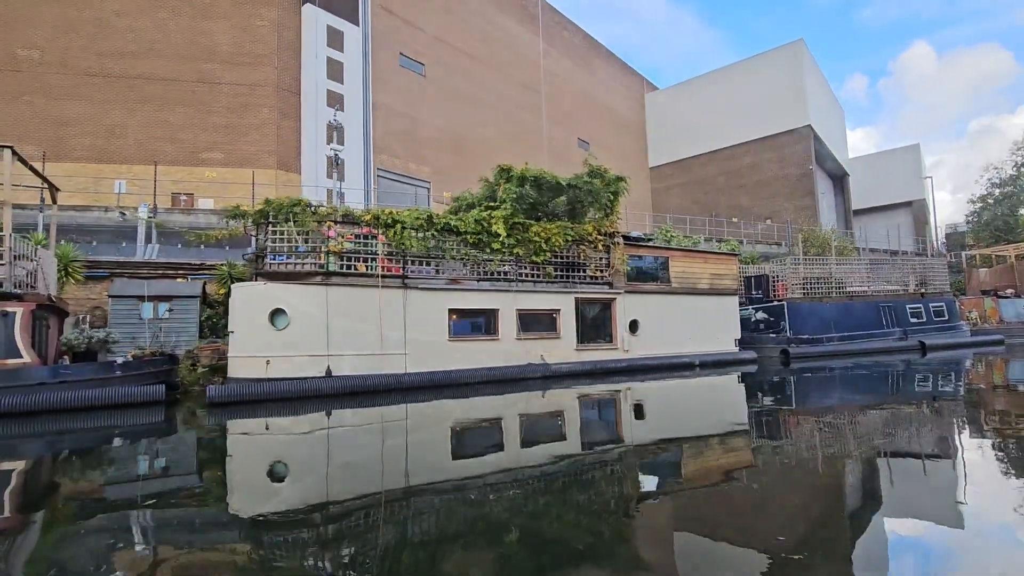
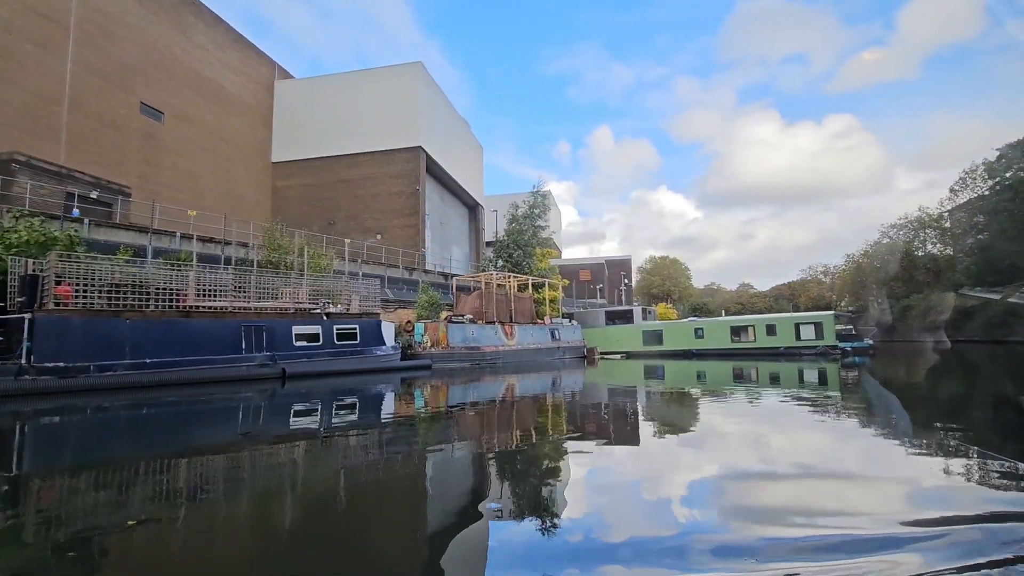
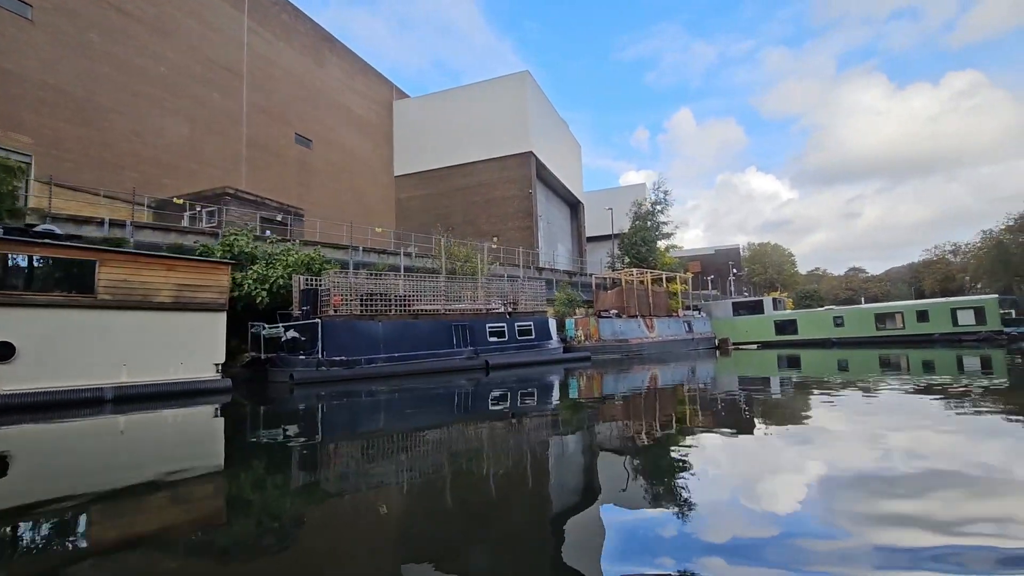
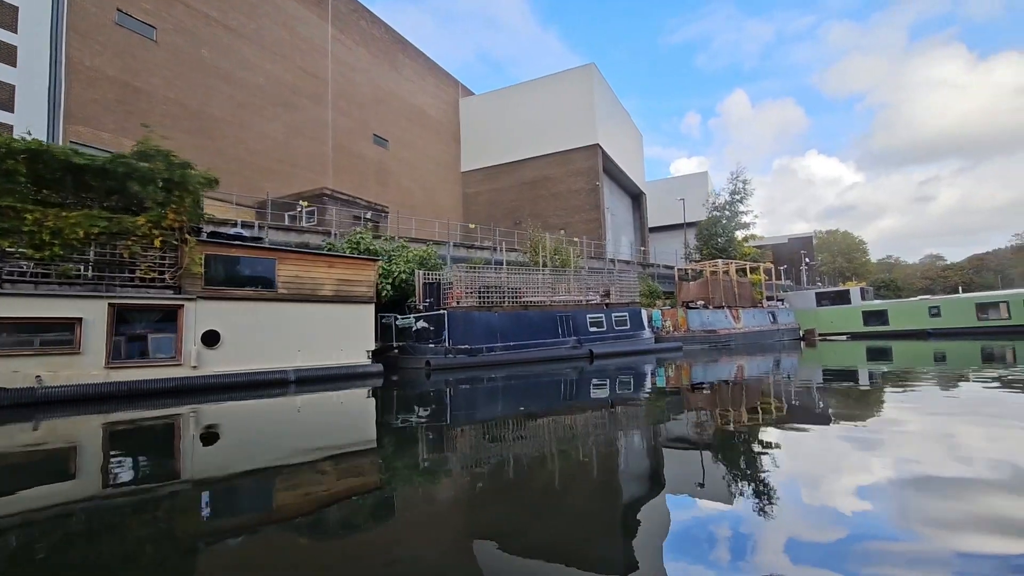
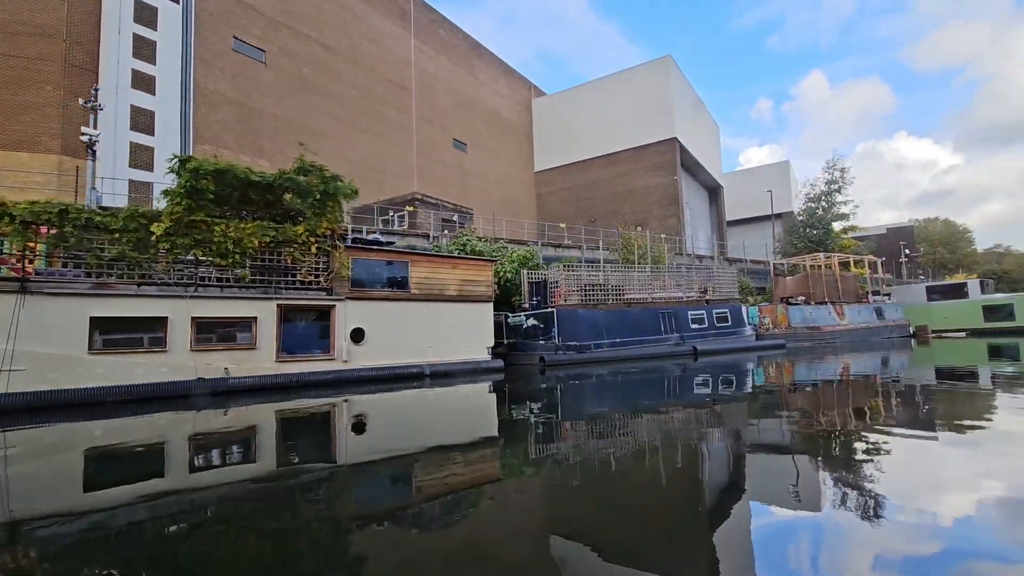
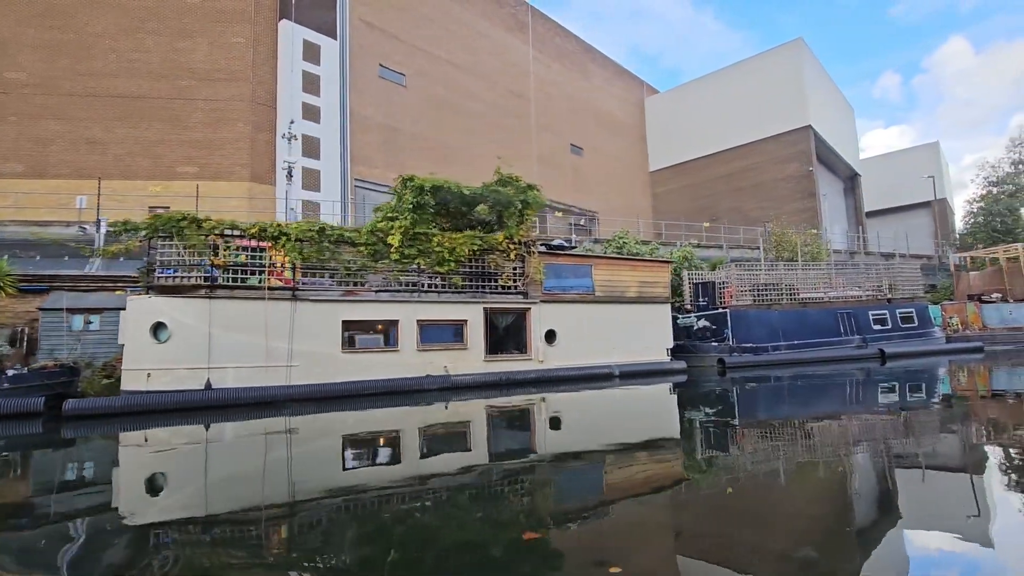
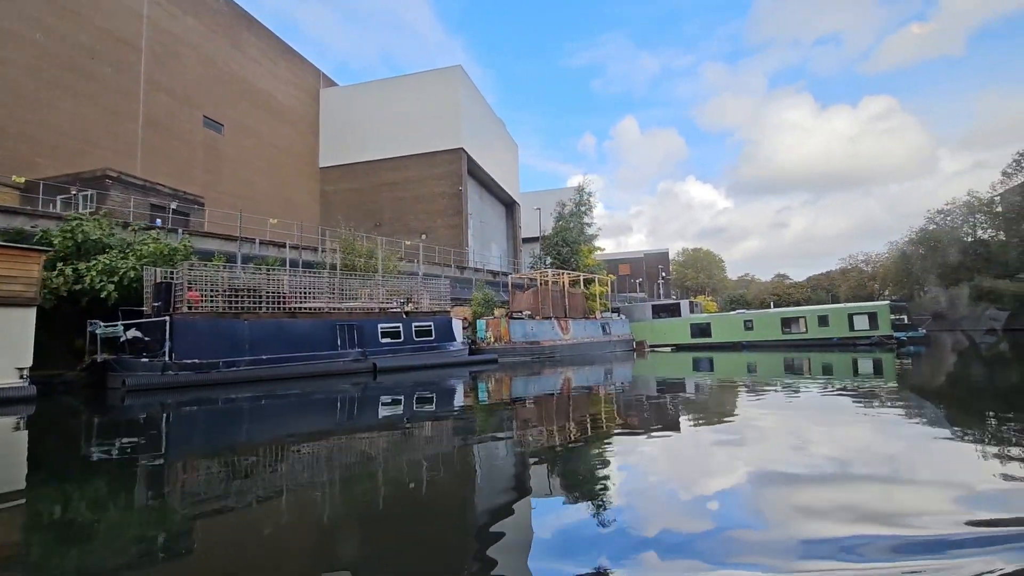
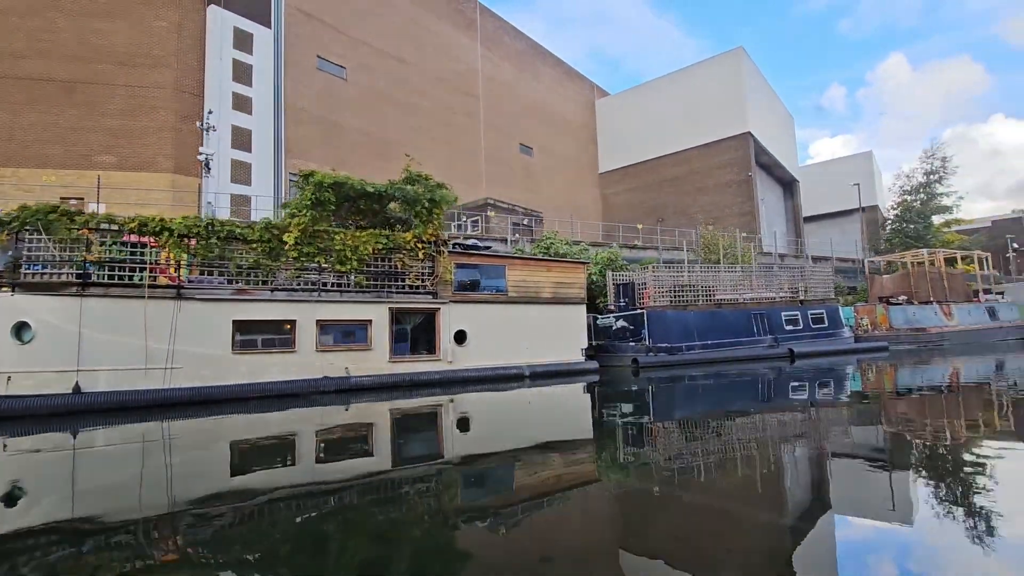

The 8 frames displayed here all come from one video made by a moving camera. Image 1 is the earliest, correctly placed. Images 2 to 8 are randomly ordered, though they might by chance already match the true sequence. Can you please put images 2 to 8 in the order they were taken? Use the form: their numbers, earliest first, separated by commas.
6, 8, 5, 4, 3, 7, 2
